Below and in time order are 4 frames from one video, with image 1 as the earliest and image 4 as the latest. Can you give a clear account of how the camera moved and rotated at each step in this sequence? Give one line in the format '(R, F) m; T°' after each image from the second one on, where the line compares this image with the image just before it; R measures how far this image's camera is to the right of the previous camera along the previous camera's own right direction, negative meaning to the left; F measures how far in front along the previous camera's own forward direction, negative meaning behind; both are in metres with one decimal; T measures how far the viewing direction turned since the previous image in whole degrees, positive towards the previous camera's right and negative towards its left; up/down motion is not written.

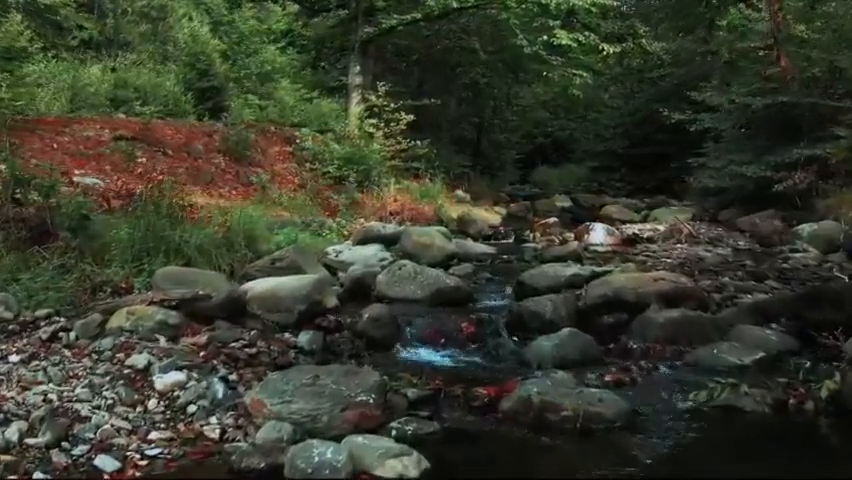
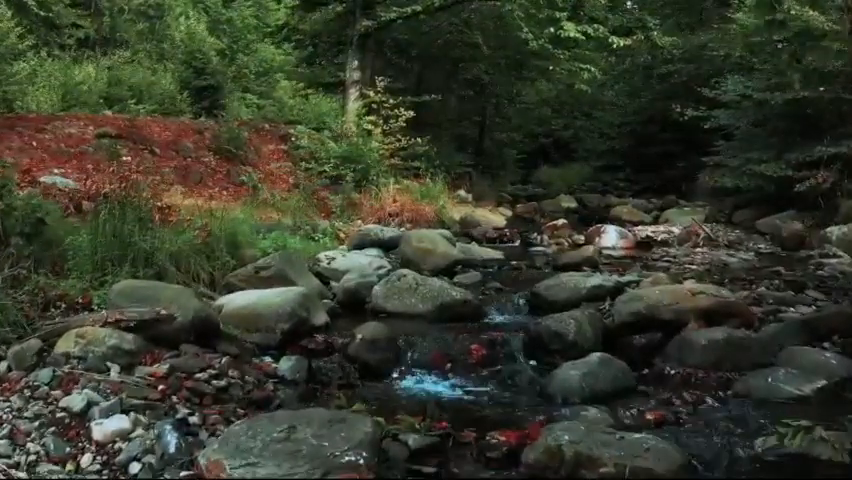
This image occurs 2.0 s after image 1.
(0.0, +0.9) m; 0°
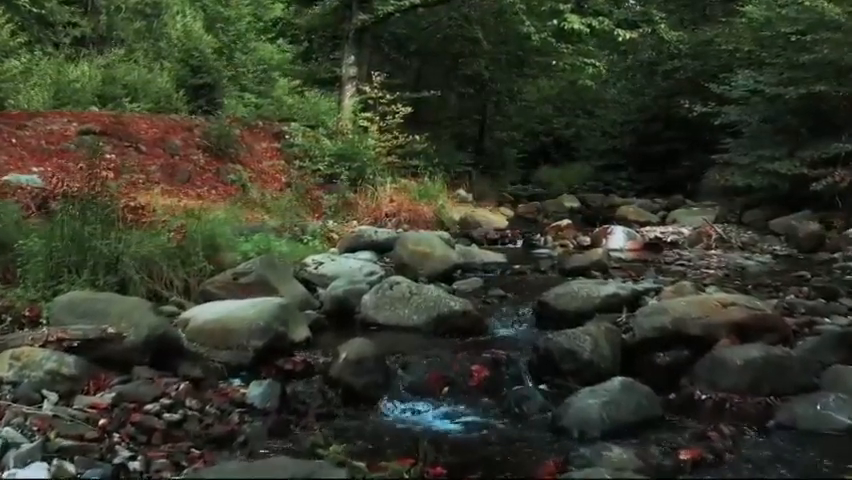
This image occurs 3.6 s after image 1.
(0.0, +0.7) m; 0°
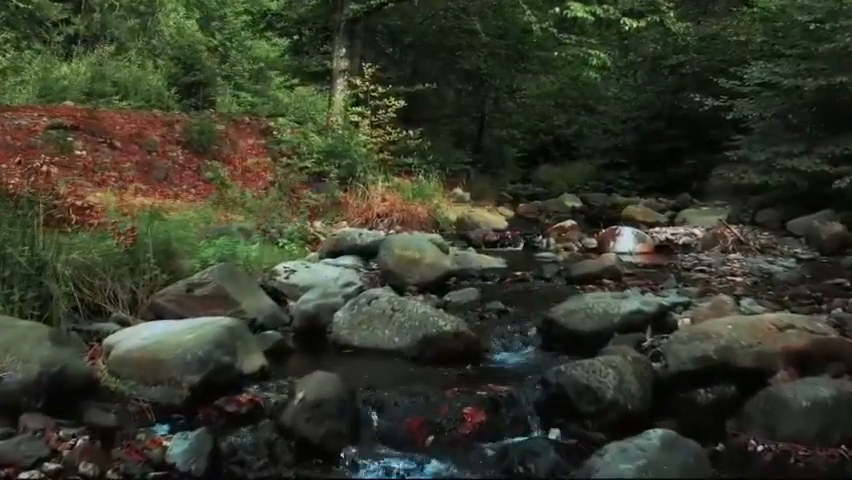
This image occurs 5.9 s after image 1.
(+0.1, +1.0) m; 0°
